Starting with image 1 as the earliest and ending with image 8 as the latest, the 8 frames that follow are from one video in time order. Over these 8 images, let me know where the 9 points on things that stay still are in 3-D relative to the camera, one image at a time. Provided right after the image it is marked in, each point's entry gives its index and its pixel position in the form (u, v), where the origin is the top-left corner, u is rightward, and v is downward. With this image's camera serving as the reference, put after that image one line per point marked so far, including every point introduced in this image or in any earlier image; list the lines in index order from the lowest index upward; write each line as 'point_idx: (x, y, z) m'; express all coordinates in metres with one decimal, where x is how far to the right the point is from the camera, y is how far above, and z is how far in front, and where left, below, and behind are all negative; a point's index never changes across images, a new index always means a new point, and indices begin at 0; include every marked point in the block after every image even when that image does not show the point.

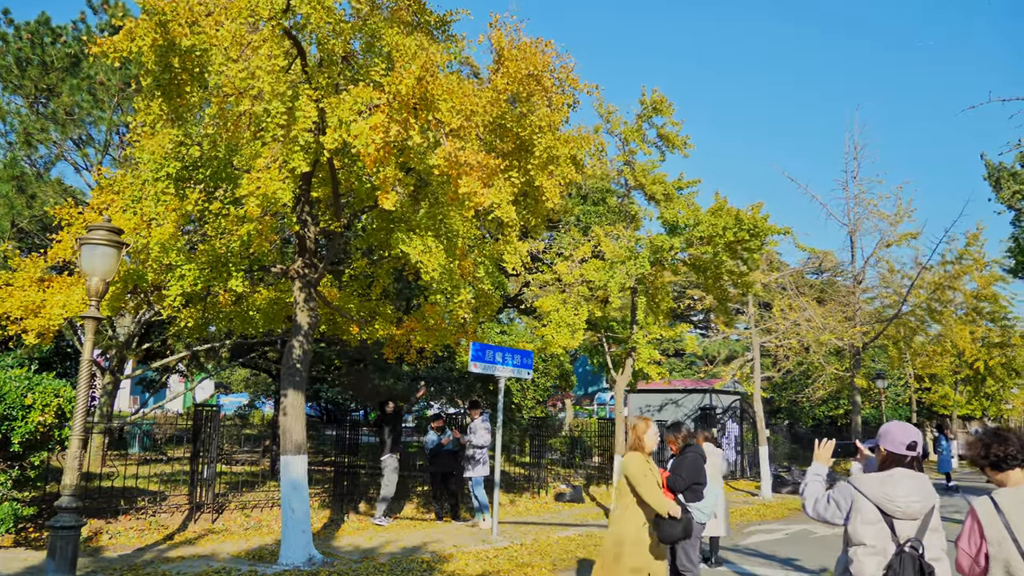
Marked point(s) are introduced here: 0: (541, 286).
0: (+0.5, 0.0, +14.3) m
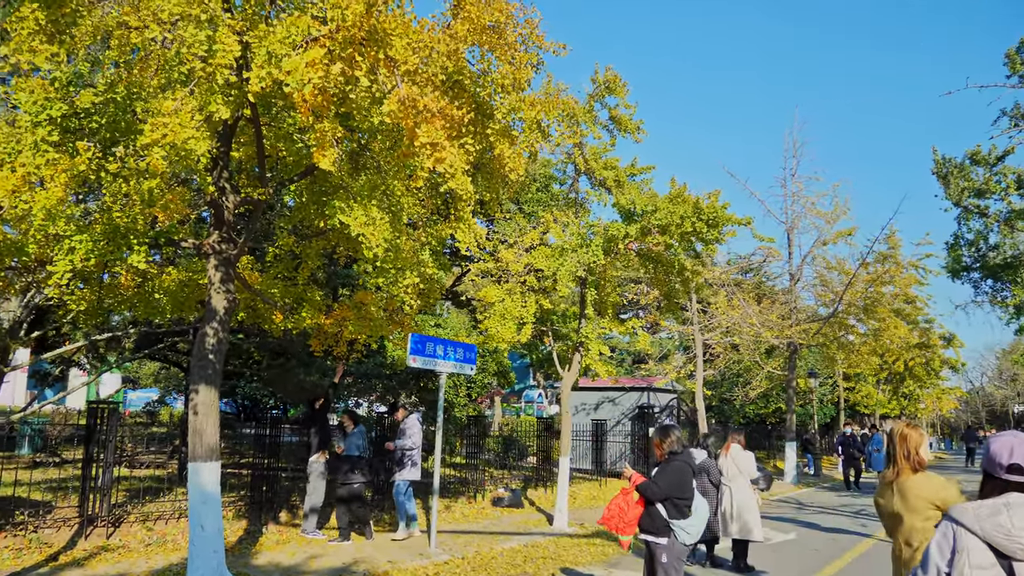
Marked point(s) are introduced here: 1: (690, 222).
0: (-0.4, +0.2, +13.2) m
1: (+2.4, +0.9, +11.6) m
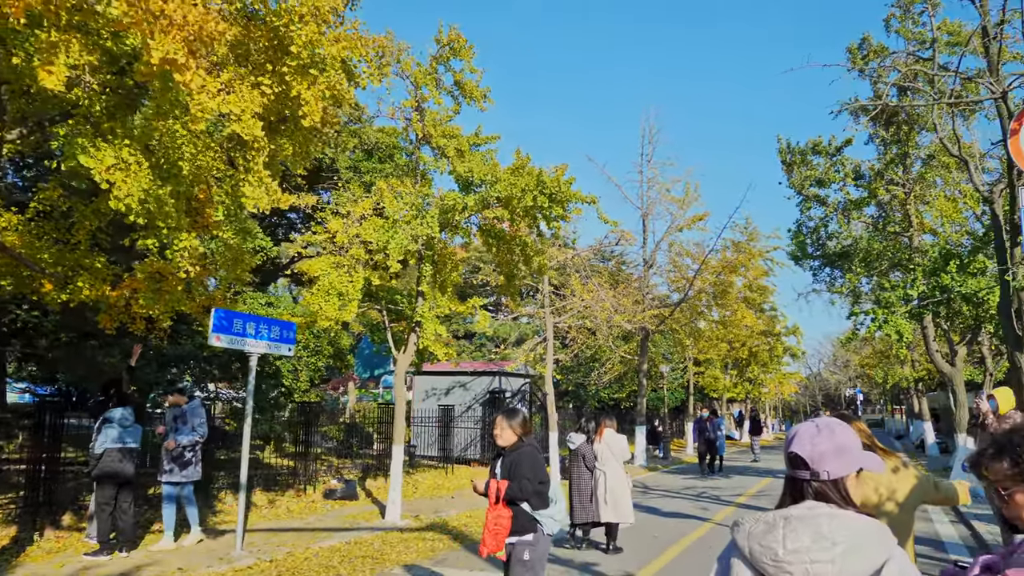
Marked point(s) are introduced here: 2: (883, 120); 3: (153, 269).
0: (-2.9, +0.6, +12.1) m
1: (+0.2, +1.2, +10.9) m
2: (+6.6, +3.0, +15.0) m
3: (-3.6, +0.2, +8.5) m
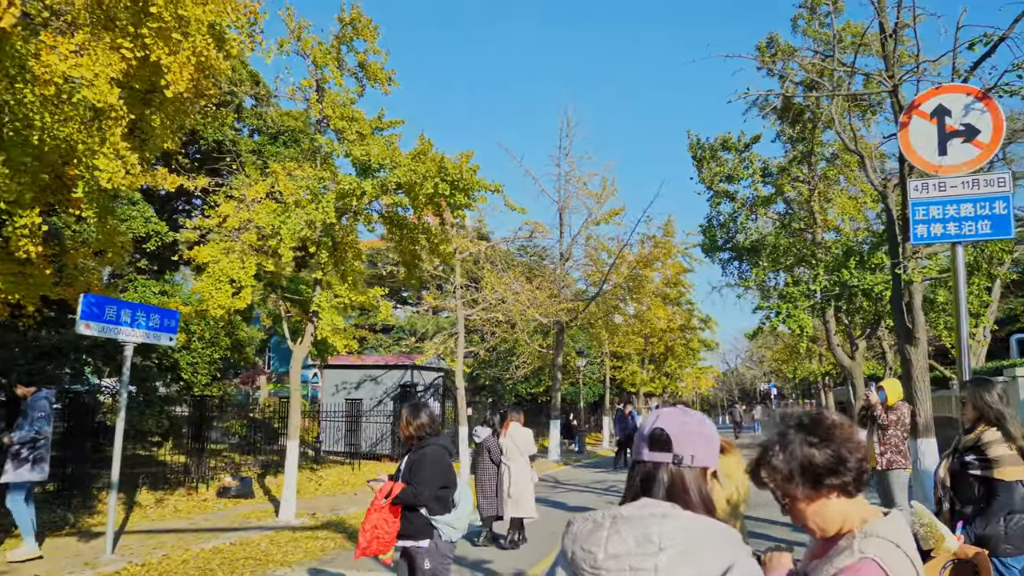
0: (-4.2, +0.7, +11.5) m
1: (-1.0, +1.3, +10.5) m
2: (+5.0, +3.1, +15.1) m
3: (-4.7, +0.3, +7.8) m
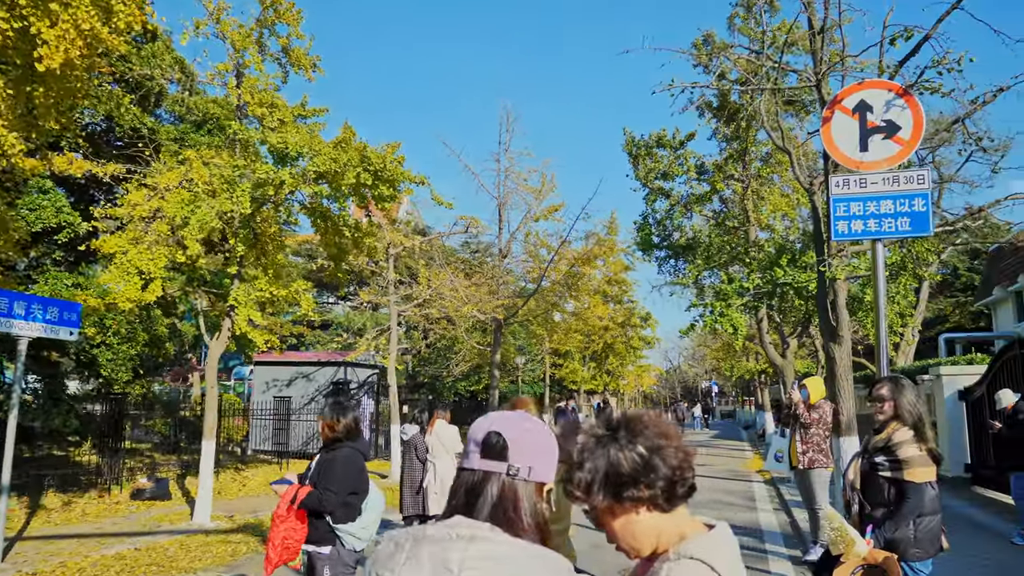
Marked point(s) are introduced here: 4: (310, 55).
0: (-5.2, +0.8, +10.9) m
1: (-1.9, +1.4, +10.2) m
2: (+3.8, +3.1, +15.1) m
3: (-5.4, +0.4, +7.2) m
4: (-2.8, +3.2, +11.7) m
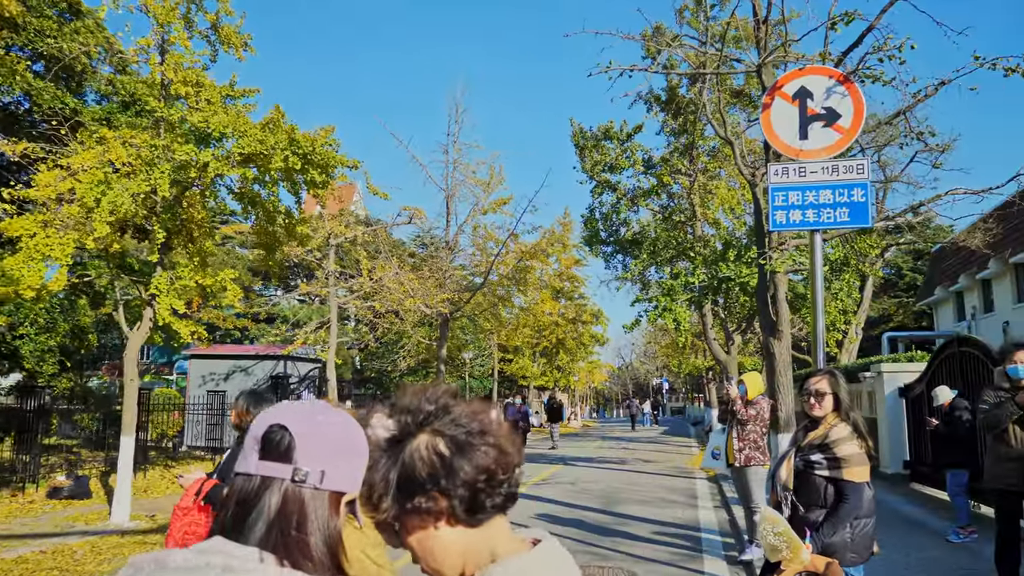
0: (-6.0, +1.0, +10.3) m
1: (-2.6, +1.5, +9.7) m
2: (+2.8, +3.2, +14.9) m
3: (-6.0, +0.6, +6.5) m
4: (-3.6, +3.4, +11.2) m
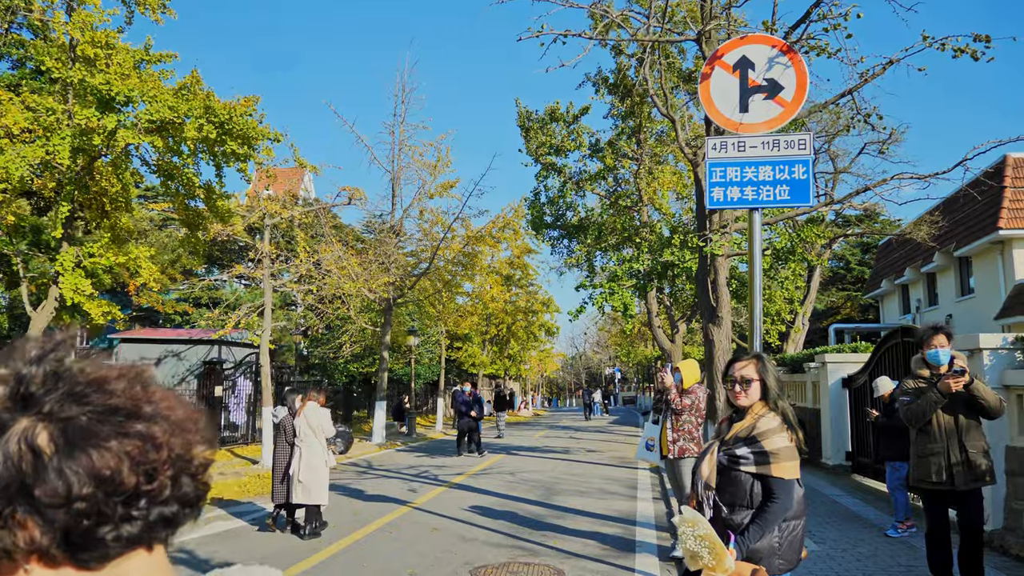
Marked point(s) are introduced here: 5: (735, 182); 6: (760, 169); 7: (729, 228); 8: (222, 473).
0: (-6.7, +1.3, +9.4) m
1: (-3.4, +1.8, +9.0) m
2: (+1.9, +3.4, +14.5) m
3: (-6.5, +0.8, +5.7) m
4: (-4.4, +3.7, +10.4) m
5: (+1.6, +0.8, +6.2) m
6: (+1.8, +0.9, +6.1) m
7: (+2.2, +0.6, +8.4) m
8: (-5.0, -3.2, +14.6) m
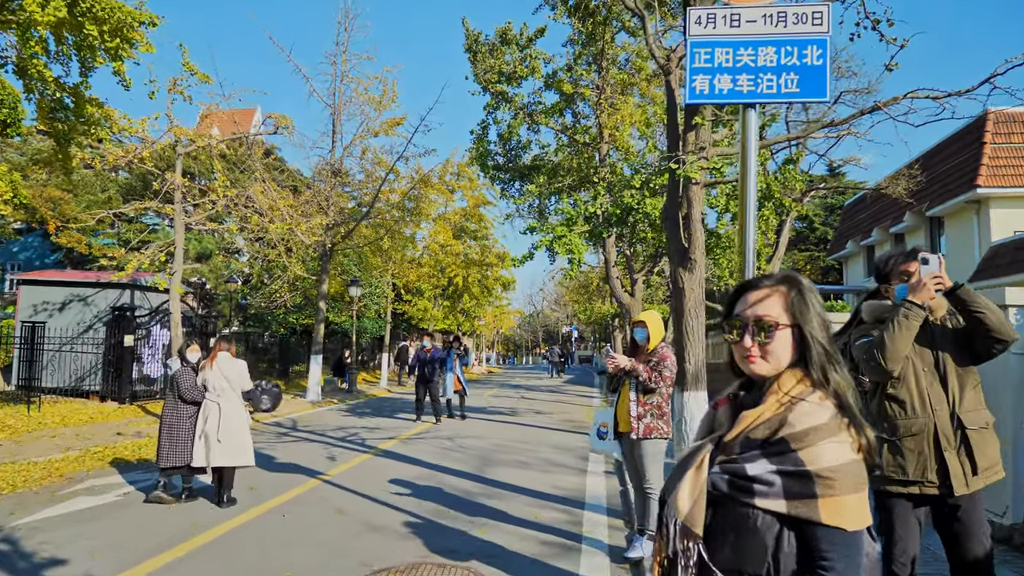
0: (-7.3, +2.1, +7.4) m
1: (-4.0, +2.5, +7.1) m
2: (+1.1, +4.3, +12.8) m
3: (-7.0, +1.4, +3.7) m
4: (-5.0, +4.4, +8.4) m
5: (+1.2, +1.2, +4.5) m
6: (+1.3, +1.3, +4.5) m
7: (+1.6, +1.1, +6.8) m
8: (-6.0, -2.2, +12.8) m
